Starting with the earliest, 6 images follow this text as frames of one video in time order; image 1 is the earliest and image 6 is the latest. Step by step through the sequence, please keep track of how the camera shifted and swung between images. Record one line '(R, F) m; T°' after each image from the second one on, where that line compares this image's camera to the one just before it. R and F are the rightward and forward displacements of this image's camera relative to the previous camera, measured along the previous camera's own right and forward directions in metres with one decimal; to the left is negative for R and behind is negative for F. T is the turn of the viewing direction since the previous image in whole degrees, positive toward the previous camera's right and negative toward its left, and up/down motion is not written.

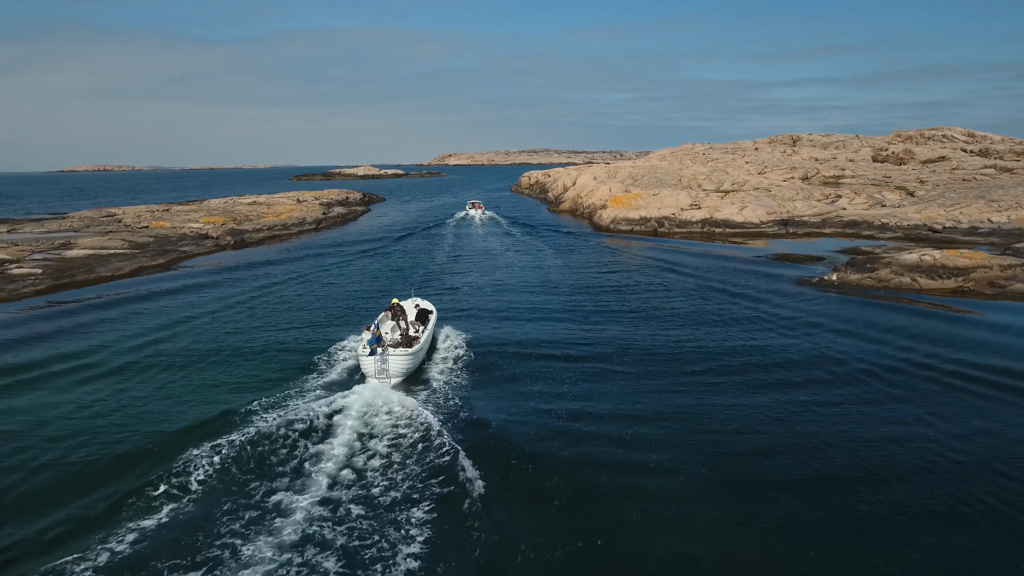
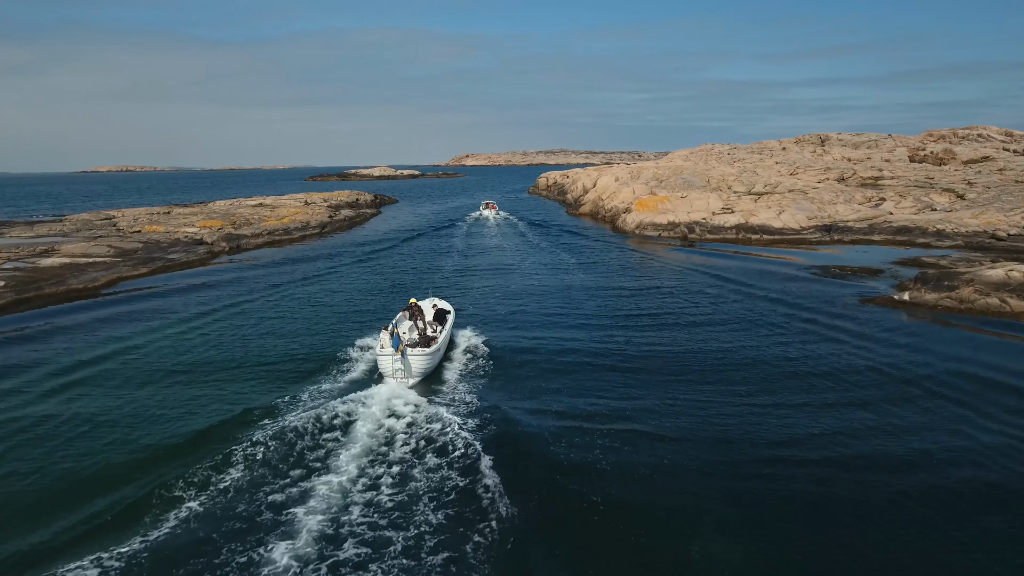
(0.0, +3.8) m; -2°
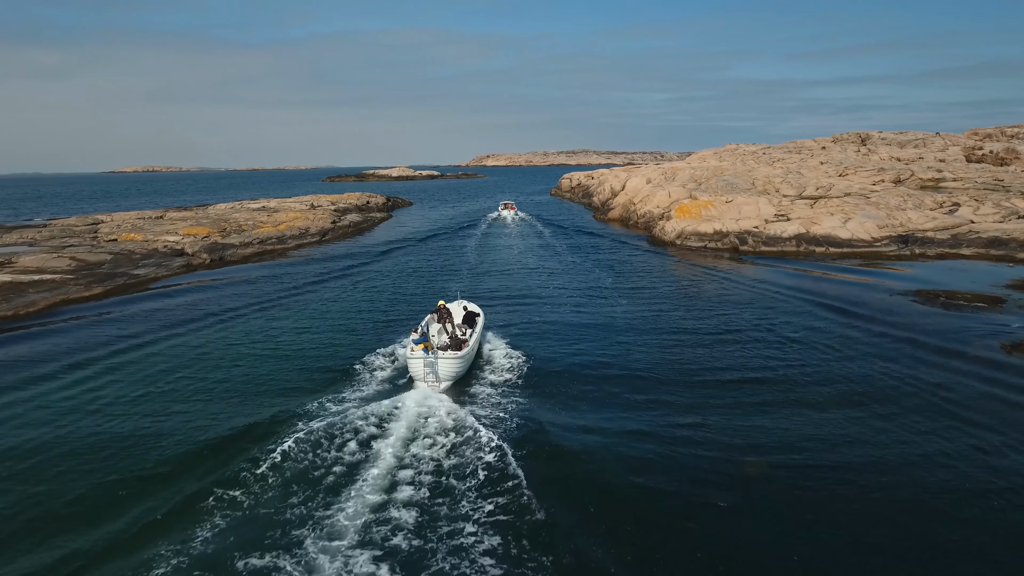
(-0.2, +5.8) m; -2°
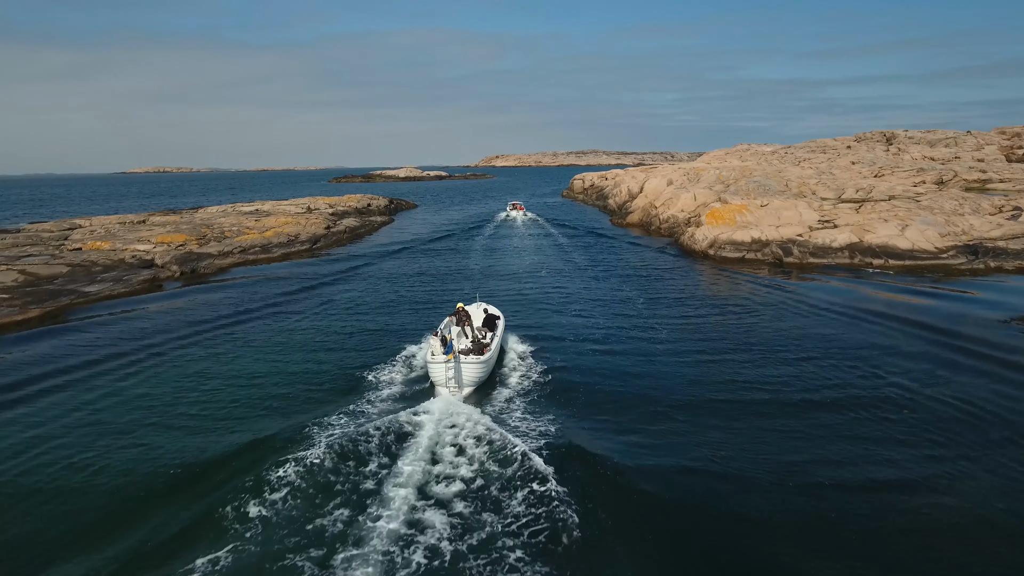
(-0.1, +4.6) m; -1°
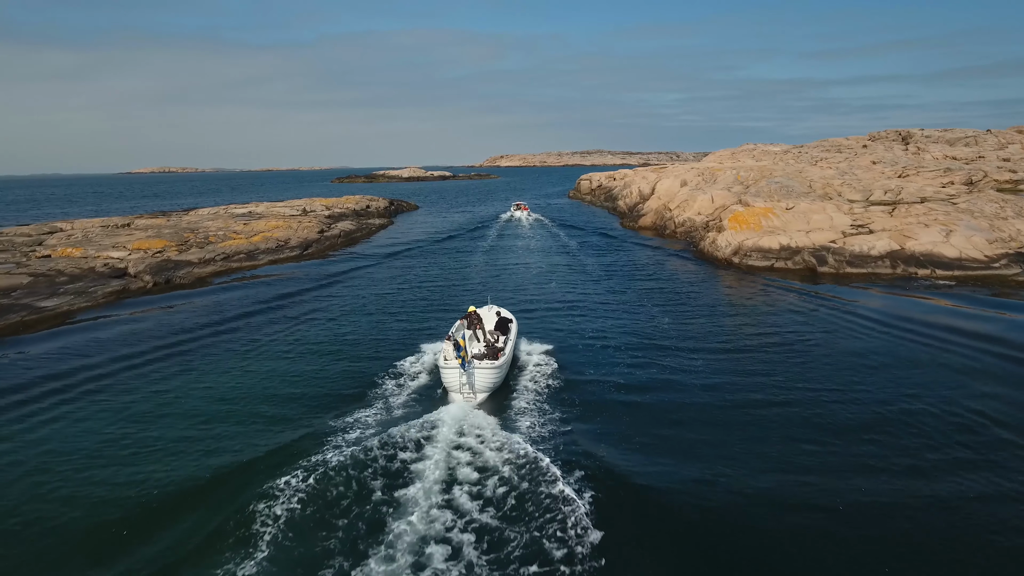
(-0.1, +3.0) m; 0°
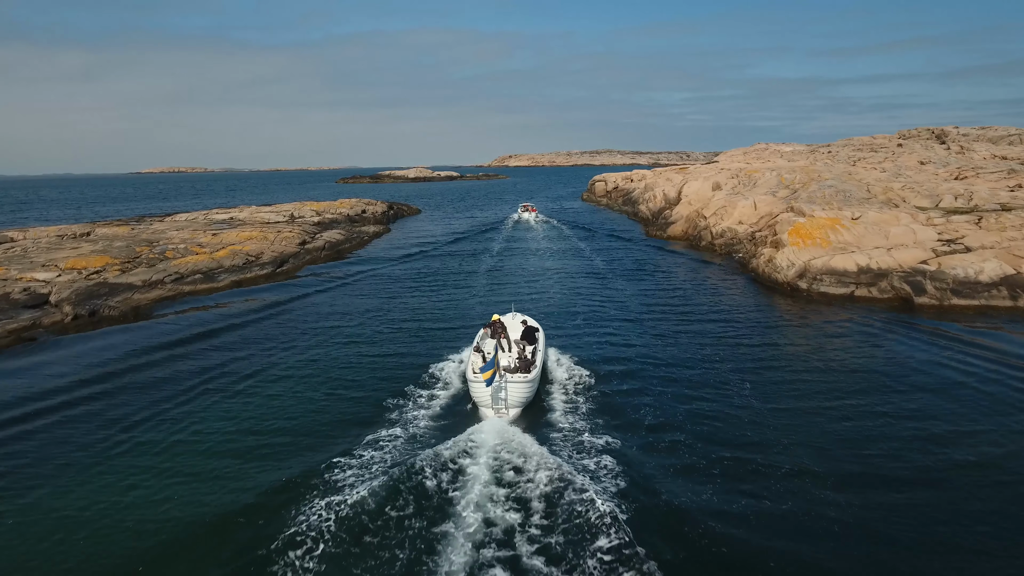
(-0.3, +6.2) m; -1°
